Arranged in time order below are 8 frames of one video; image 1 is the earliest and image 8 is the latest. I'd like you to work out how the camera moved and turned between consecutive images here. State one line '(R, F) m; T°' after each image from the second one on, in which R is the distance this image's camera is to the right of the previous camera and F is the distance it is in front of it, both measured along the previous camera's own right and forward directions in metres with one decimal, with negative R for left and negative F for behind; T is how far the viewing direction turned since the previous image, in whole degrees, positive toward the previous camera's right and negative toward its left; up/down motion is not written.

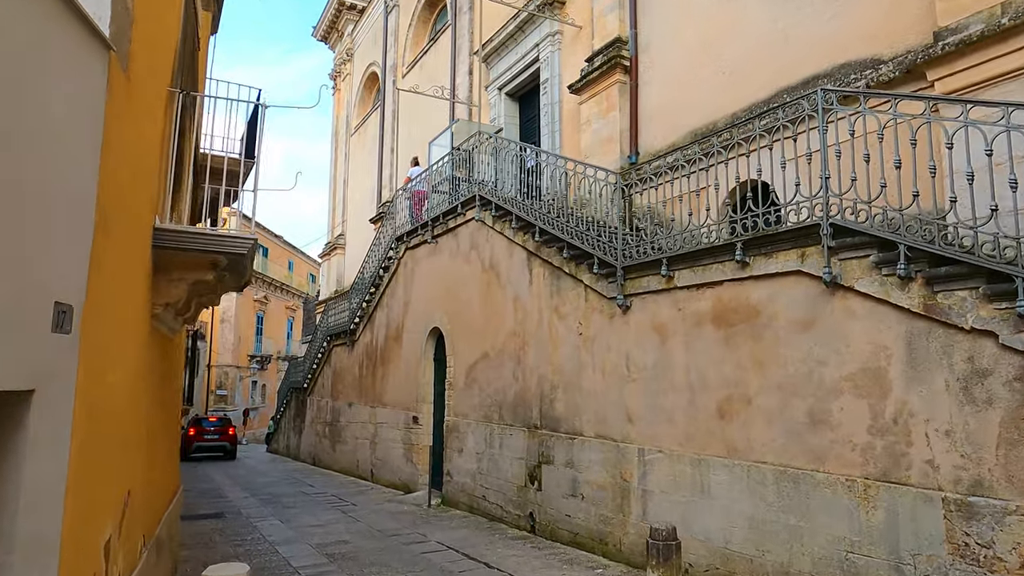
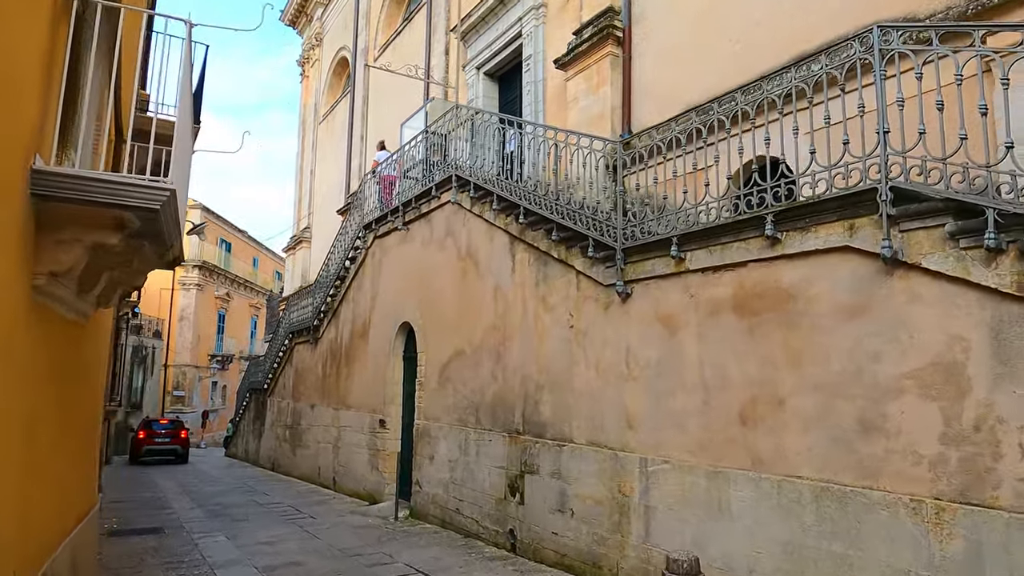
(-0.1, +0.9) m; +2°
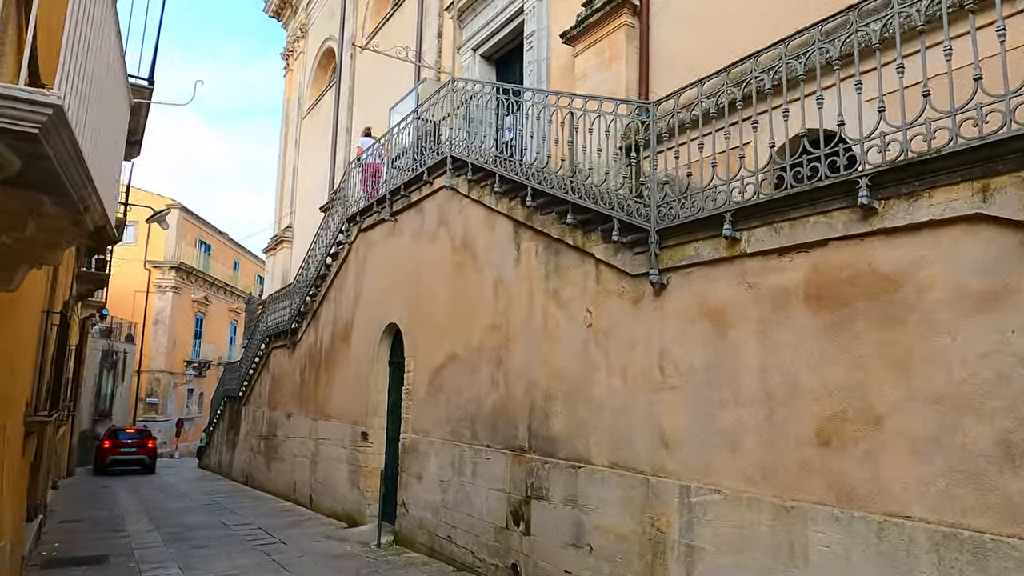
(-0.2, +1.1) m; +1°
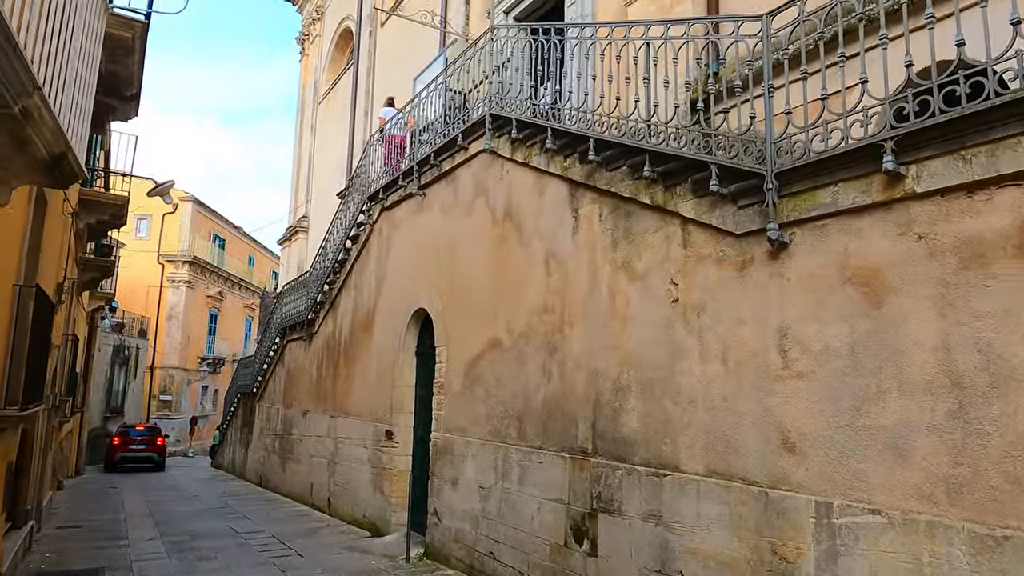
(-0.4, +1.0) m; -1°
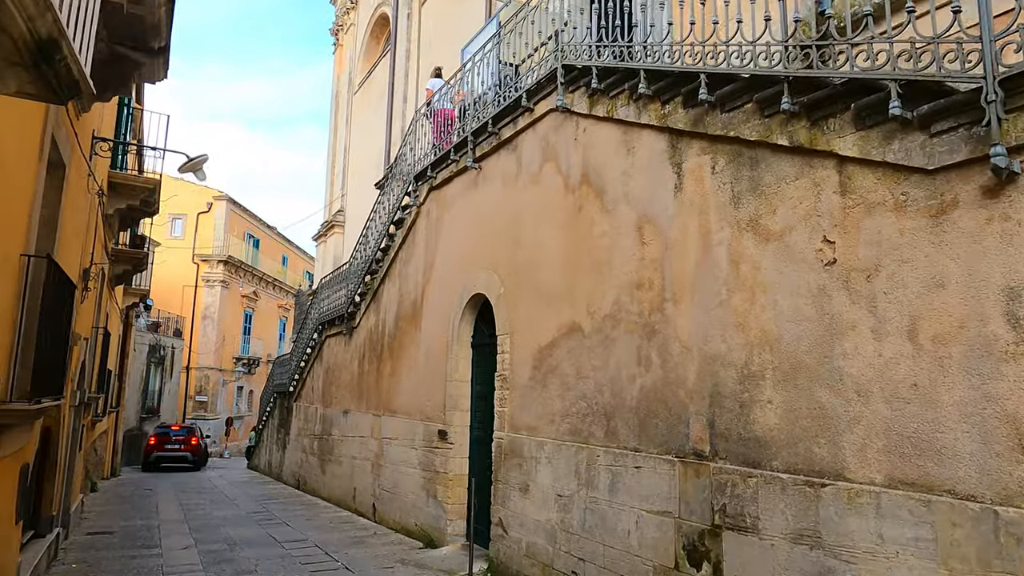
(-0.4, +0.9) m; -2°
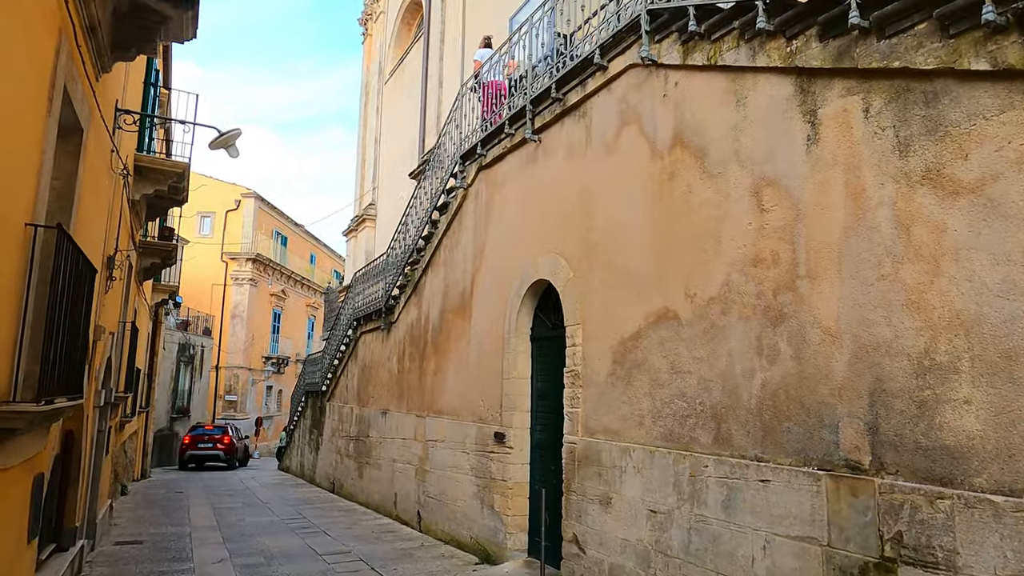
(-0.4, +0.8) m; -2°
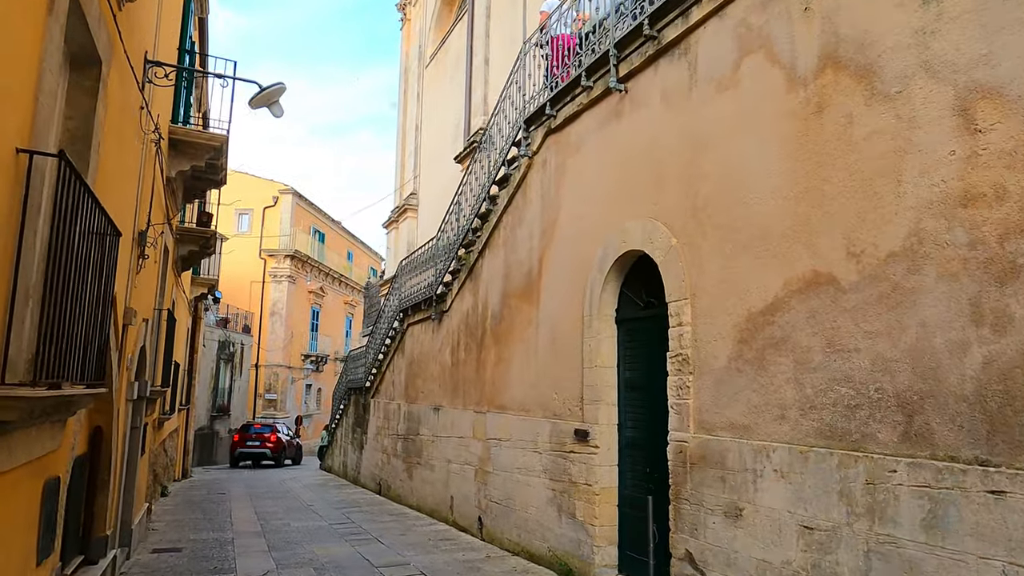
(-0.5, +0.9) m; -3°
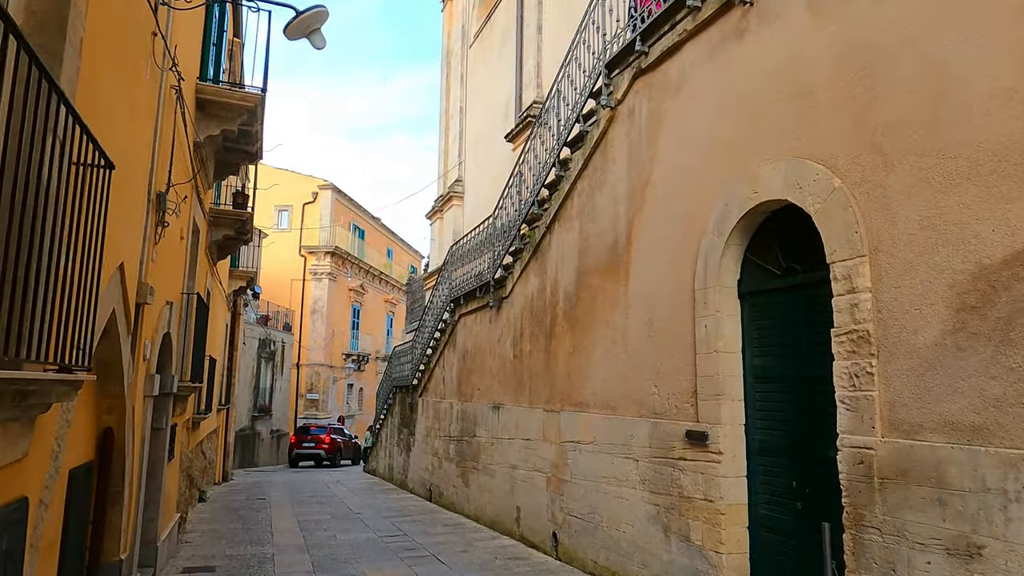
(-0.5, +1.2) m; -3°
